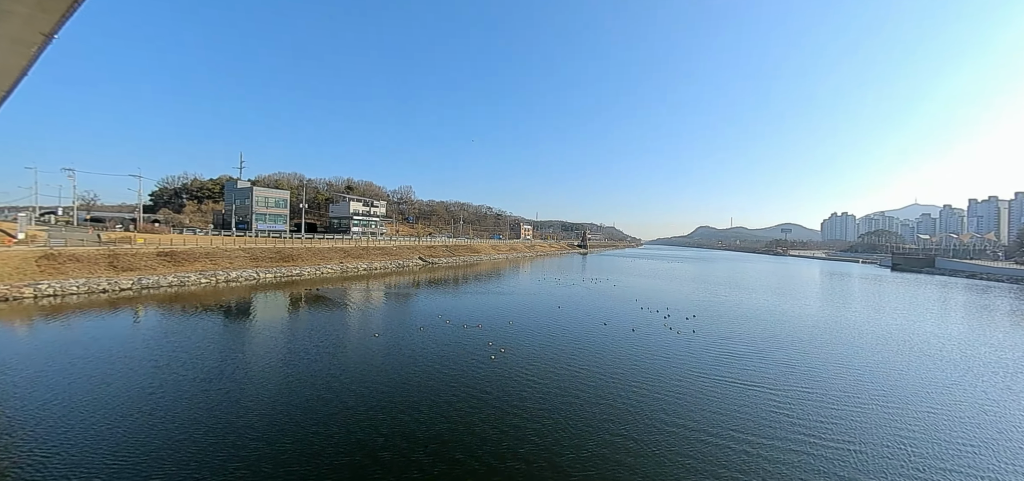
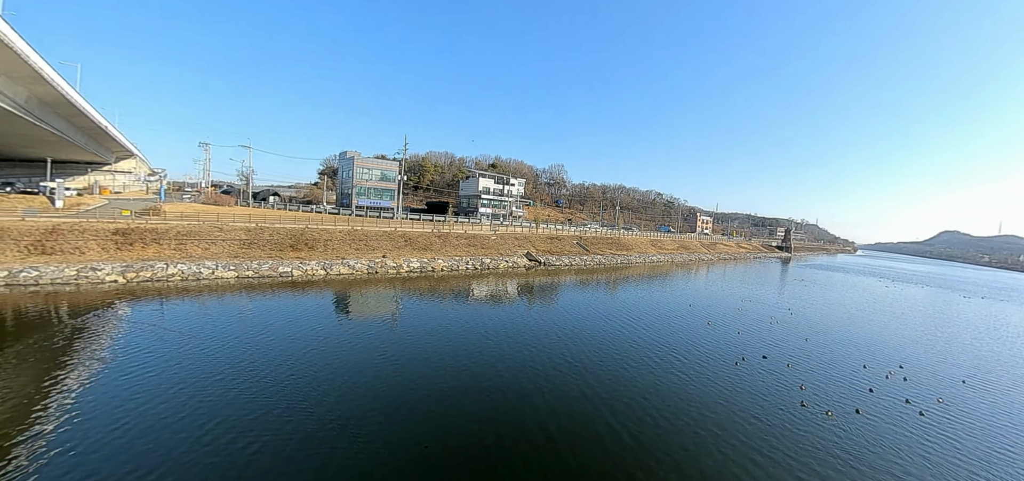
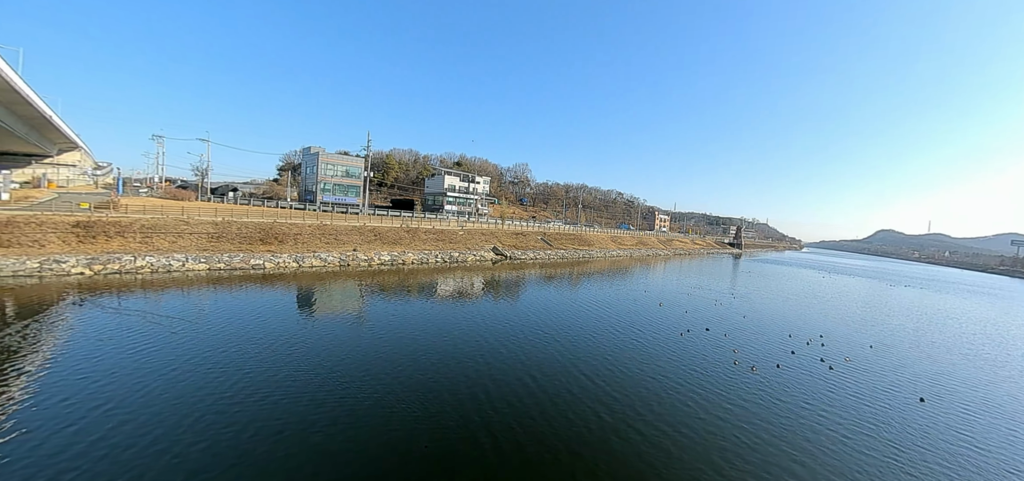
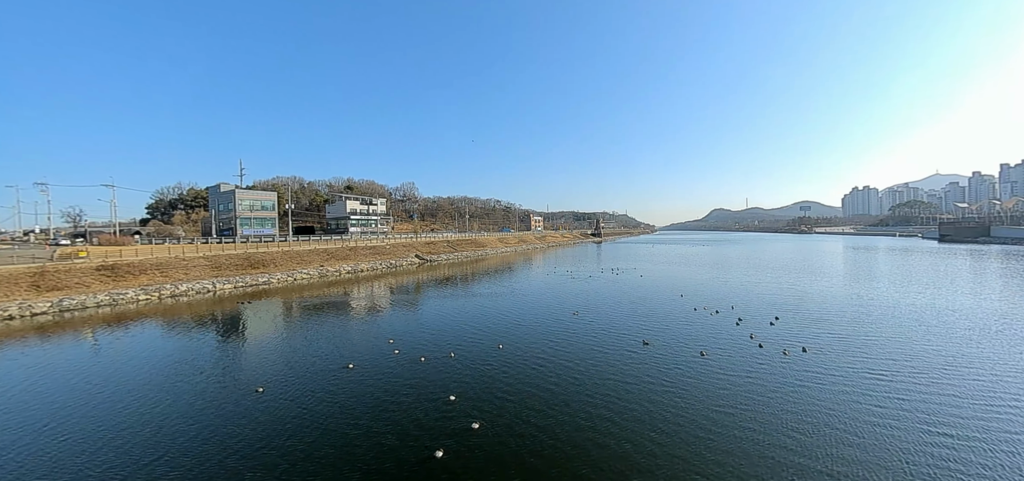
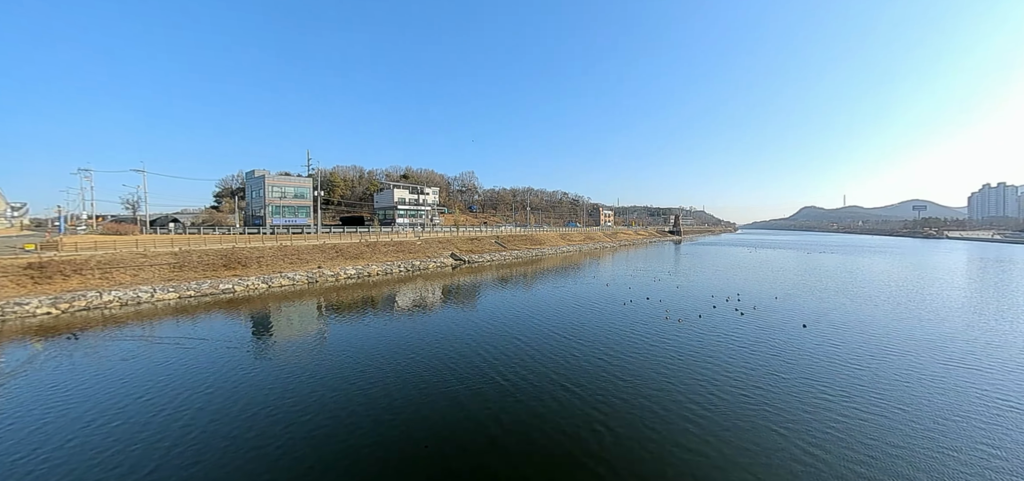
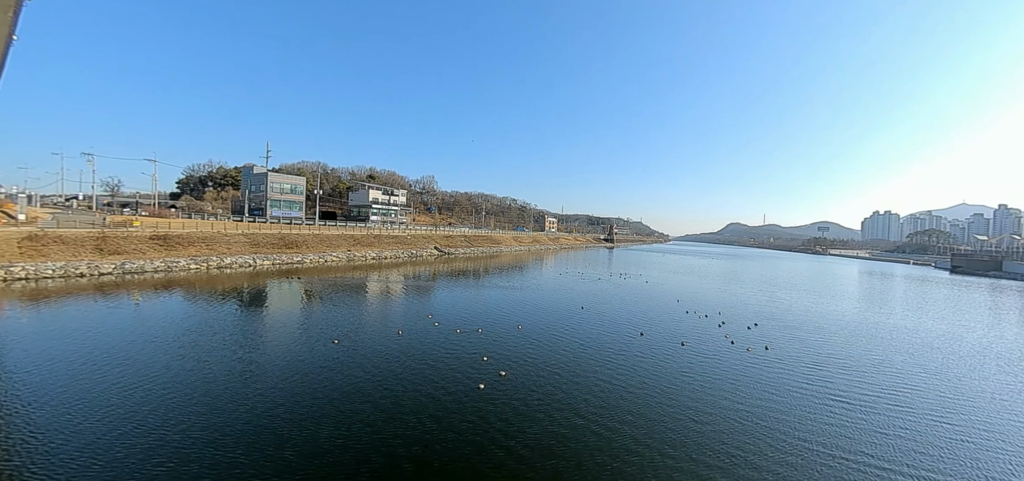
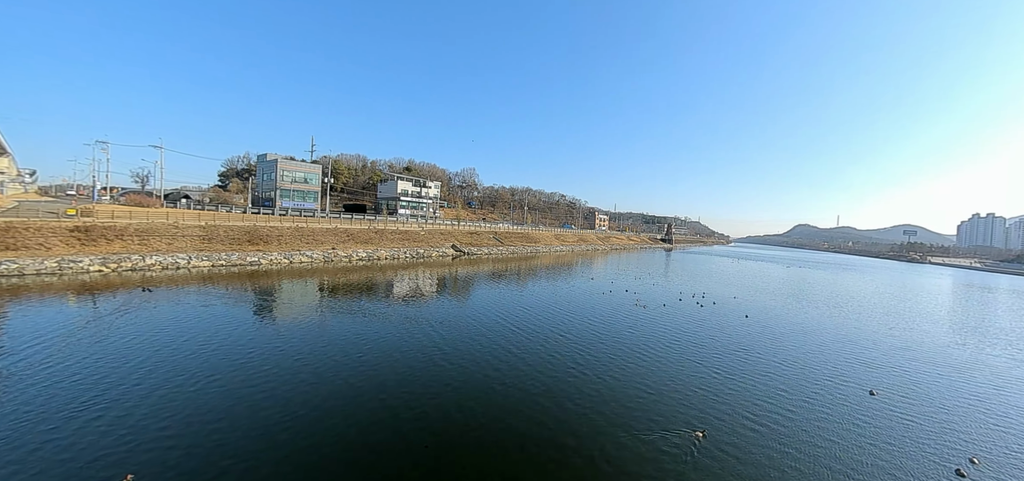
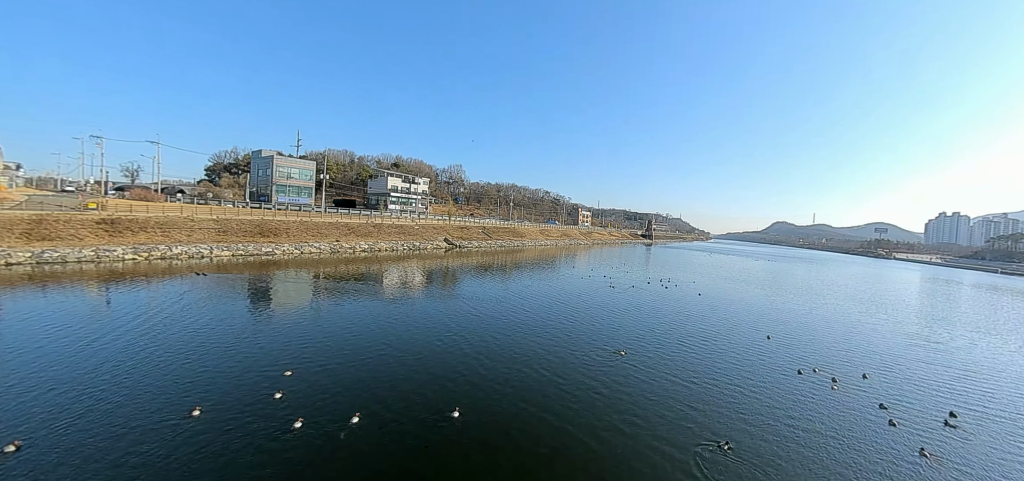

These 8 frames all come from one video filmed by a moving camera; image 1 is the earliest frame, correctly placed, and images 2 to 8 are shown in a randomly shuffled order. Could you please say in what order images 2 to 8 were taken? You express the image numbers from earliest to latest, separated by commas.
6, 4, 8, 7, 5, 3, 2
